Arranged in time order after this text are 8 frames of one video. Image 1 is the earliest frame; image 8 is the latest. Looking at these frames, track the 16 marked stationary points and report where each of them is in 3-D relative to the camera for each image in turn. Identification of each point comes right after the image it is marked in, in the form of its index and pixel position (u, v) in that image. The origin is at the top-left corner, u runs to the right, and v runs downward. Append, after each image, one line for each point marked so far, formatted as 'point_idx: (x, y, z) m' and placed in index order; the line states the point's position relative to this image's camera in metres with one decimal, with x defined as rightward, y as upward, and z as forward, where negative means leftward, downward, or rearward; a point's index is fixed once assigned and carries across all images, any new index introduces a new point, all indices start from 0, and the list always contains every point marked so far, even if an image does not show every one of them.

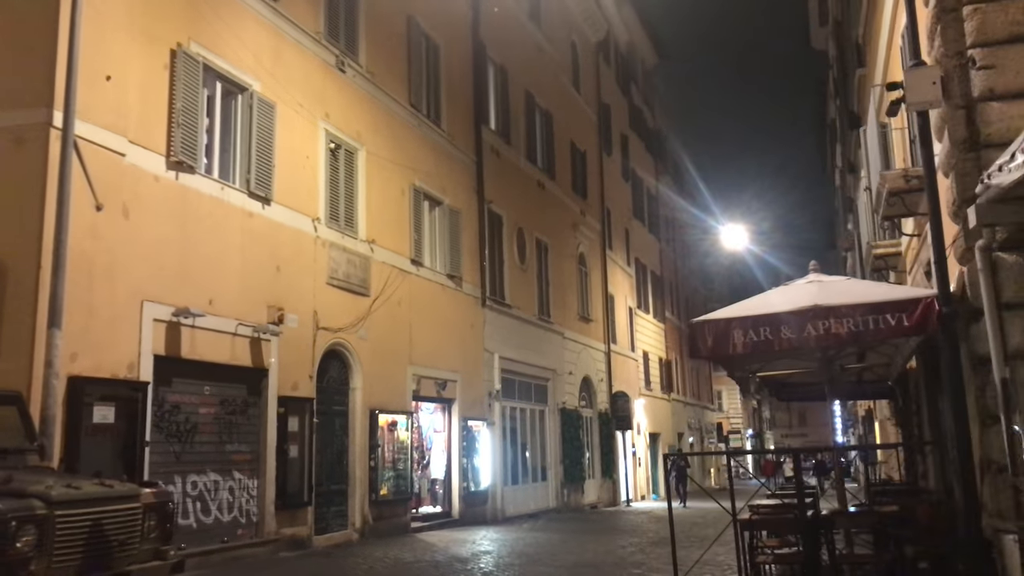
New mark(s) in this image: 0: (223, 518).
0: (-3.5, -2.8, +11.0) m
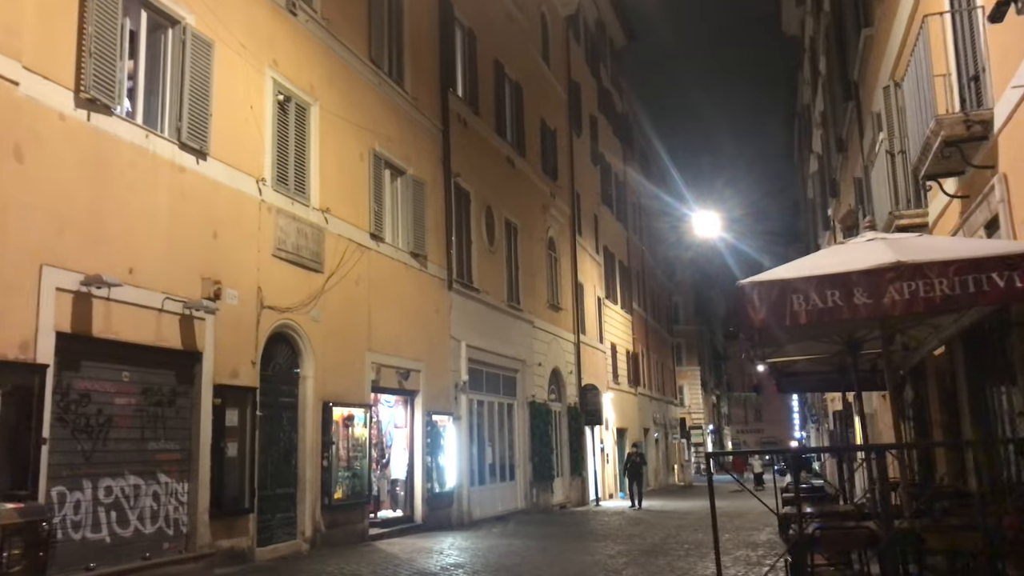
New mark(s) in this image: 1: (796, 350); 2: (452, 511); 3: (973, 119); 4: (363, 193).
0: (-3.8, -2.5, +9.2) m
1: (+3.3, -0.7, +10.4) m
2: (-1.1, -4.2, +16.9) m
3: (+4.0, +1.5, +7.7) m
4: (-2.4, +1.5, +14.2) m
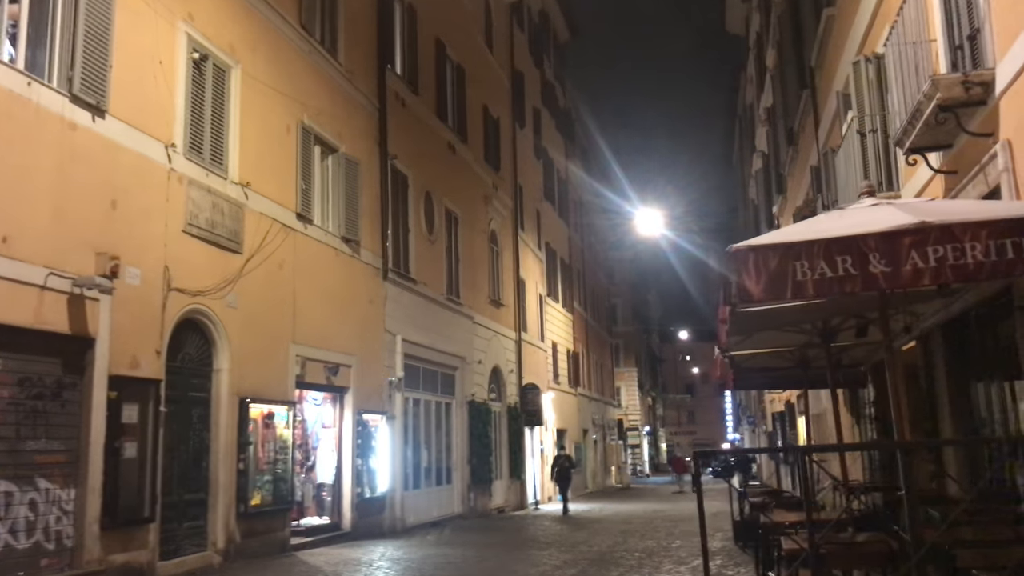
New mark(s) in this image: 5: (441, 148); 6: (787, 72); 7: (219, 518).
0: (-4.3, -2.2, +7.8) m
1: (+2.7, -0.6, +9.5) m
2: (-2.2, -4.0, +15.7) m
3: (+3.6, +1.6, +6.9) m
4: (-3.2, +1.7, +13.0) m
5: (-1.6, +3.1, +19.7) m
6: (+6.1, +4.8, +19.9) m
7: (-3.5, -2.8, +10.8) m
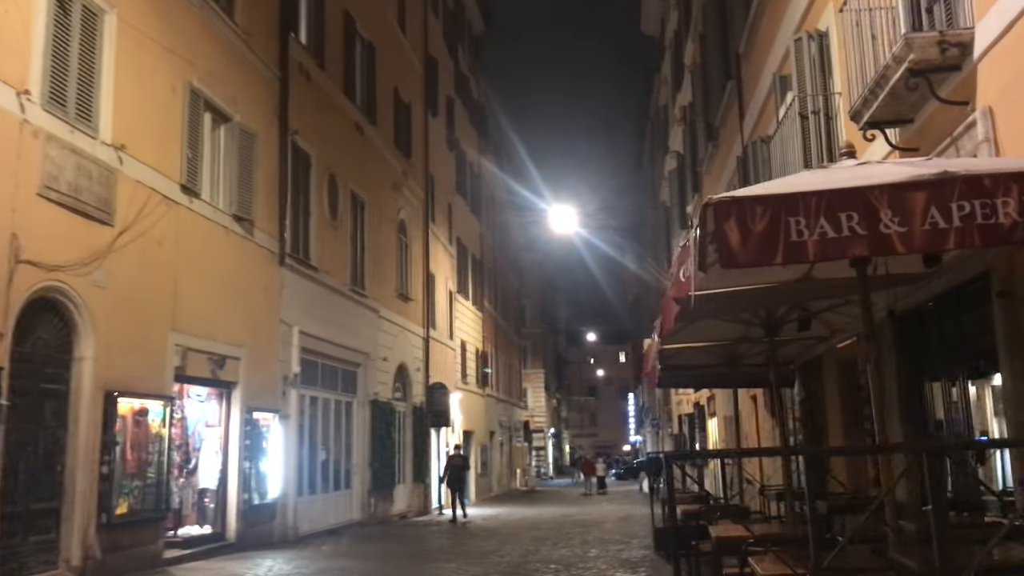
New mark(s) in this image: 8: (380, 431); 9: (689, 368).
0: (-5.0, -2.0, +6.2) m
1: (+1.8, -0.4, +8.7) m
2: (-3.8, -3.8, +14.3) m
3: (+3.0, +1.7, +6.2) m
4: (-4.3, +2.0, +11.5) m
5: (-3.4, +3.3, +18.4) m
6: (+4.3, +4.8, +19.3) m
7: (-4.5, -2.5, +9.3) m
8: (-2.9, -3.1, +19.5) m
9: (+2.2, -1.0, +11.2) m
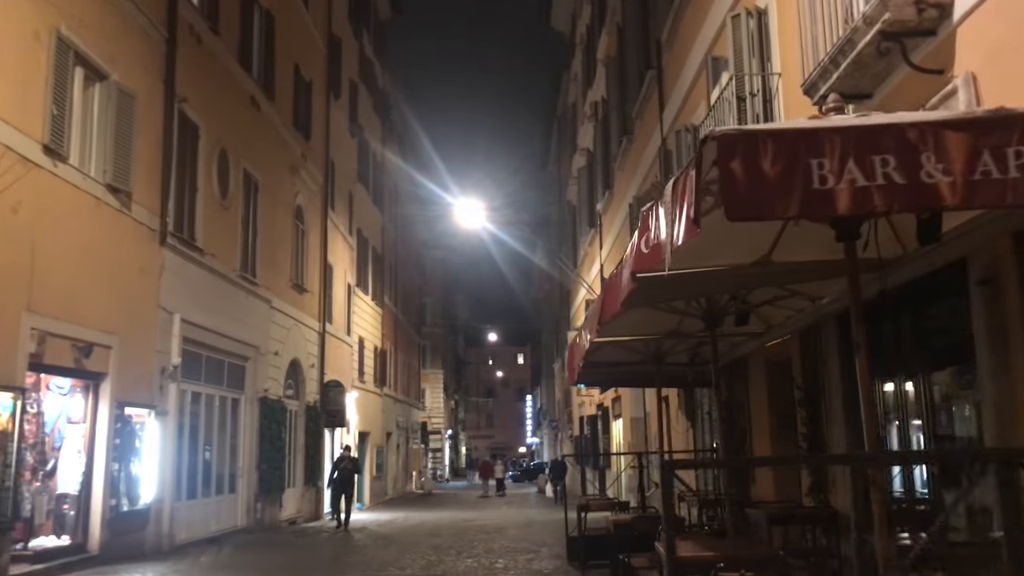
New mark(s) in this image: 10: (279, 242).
0: (-5.5, -1.7, +4.7) m
1: (+1.0, -0.3, +7.9) m
2: (-5.3, -3.5, +12.9) m
3: (+2.6, +1.8, +5.6) m
4: (-5.3, +2.2, +10.0) m
5: (-5.1, +3.5, +17.0) m
6: (+2.4, +4.9, +18.8) m
7: (-5.4, -2.2, +7.7) m
8: (-4.9, -2.9, +18.1) m
9: (+1.1, -0.9, +10.5) m
10: (-5.1, +1.0, +19.4) m
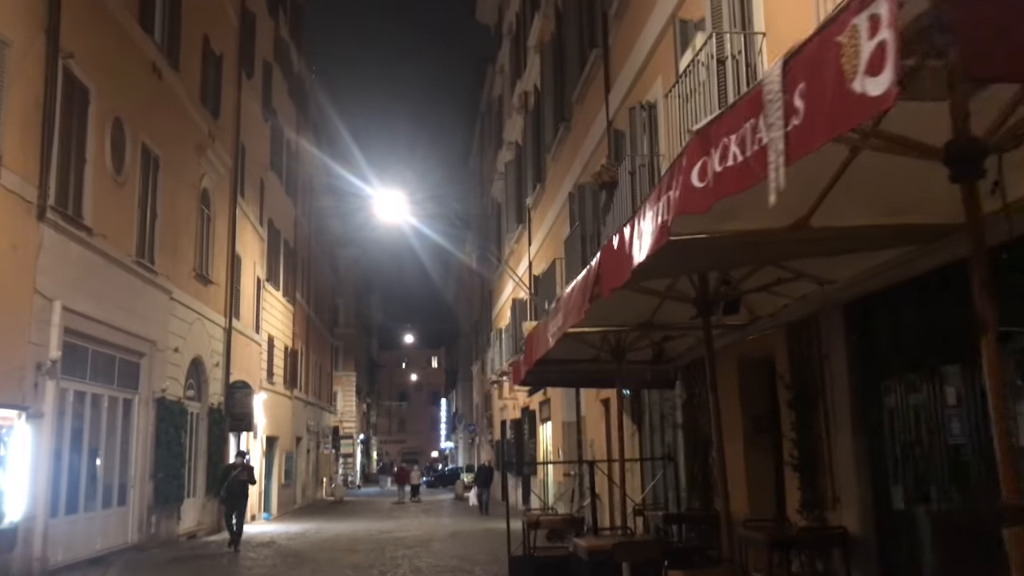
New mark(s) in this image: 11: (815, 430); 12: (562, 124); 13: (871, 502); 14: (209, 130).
0: (-5.5, -1.4, +2.8) m
1: (+0.7, -0.2, +6.7) m
2: (-6.1, -3.3, +11.0) m
3: (+2.5, +1.9, +4.5) m
4: (-5.8, +2.5, +8.2) m
5: (-6.3, +3.7, +15.1) m
6: (+1.1, +4.9, +17.7) m
7: (-5.7, -2.0, +5.9) m
8: (-6.3, -2.7, +16.2) m
9: (+0.5, -0.8, +9.2) m
10: (-6.5, +1.2, +17.6) m
11: (+2.4, -1.1, +7.0) m
12: (+1.0, +3.4, +18.2) m
13: (+2.5, -1.5, +6.2) m
14: (-6.6, +3.5, +19.7) m
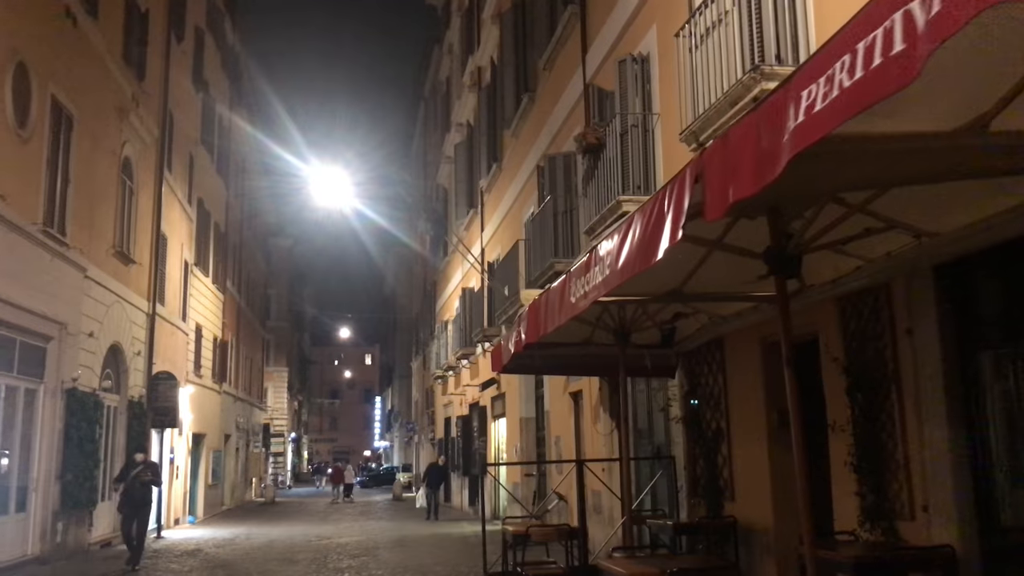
0: (-5.2, -1.0, +1.0) m
1: (+0.7, +0.1, +5.3) m
2: (-6.4, -2.9, +9.1) m
3: (+2.7, +2.2, +3.2) m
4: (-5.8, +2.9, +6.3) m
5: (-6.8, +4.1, +13.2) m
6: (+0.4, +5.2, +16.2) m
7: (-5.6, -1.6, +4.0) m
8: (-6.9, -2.3, +14.3) m
9: (+0.4, -0.5, +7.8) m
10: (-7.2, +1.6, +15.6) m
11: (+2.4, -0.8, +5.7) m
12: (+0.3, +3.6, +16.8) m
13: (+2.6, -1.2, +5.0) m
14: (-7.5, +3.9, +17.7) m
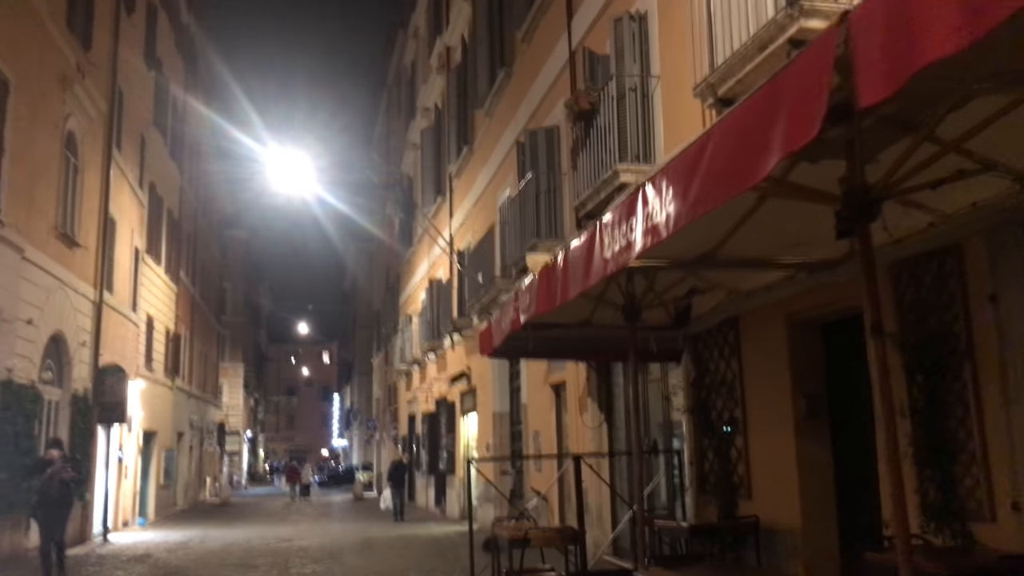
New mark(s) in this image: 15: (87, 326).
0: (-4.9, -0.8, -0.1) m
1: (+0.8, +0.3, +4.4) m
2: (-6.5, -2.7, +7.9) m
3: (+2.9, +2.4, +2.4) m
4: (-5.8, +3.1, +5.1) m
5: (-7.0, +4.4, +12.0) m
6: (0.0, +5.5, +15.3) m
7: (-5.5, -1.4, +2.9) m
8: (-7.3, -2.0, +13.0) m
9: (+0.3, -0.3, +6.9) m
10: (-7.6, +1.9, +14.4) m
11: (+2.4, -0.6, +4.9) m
12: (-0.2, +3.9, +15.9) m
13: (+2.6, -1.0, +4.2) m
14: (-8.0, +4.1, +16.4) m
15: (-8.2, -0.7, +17.2) m
